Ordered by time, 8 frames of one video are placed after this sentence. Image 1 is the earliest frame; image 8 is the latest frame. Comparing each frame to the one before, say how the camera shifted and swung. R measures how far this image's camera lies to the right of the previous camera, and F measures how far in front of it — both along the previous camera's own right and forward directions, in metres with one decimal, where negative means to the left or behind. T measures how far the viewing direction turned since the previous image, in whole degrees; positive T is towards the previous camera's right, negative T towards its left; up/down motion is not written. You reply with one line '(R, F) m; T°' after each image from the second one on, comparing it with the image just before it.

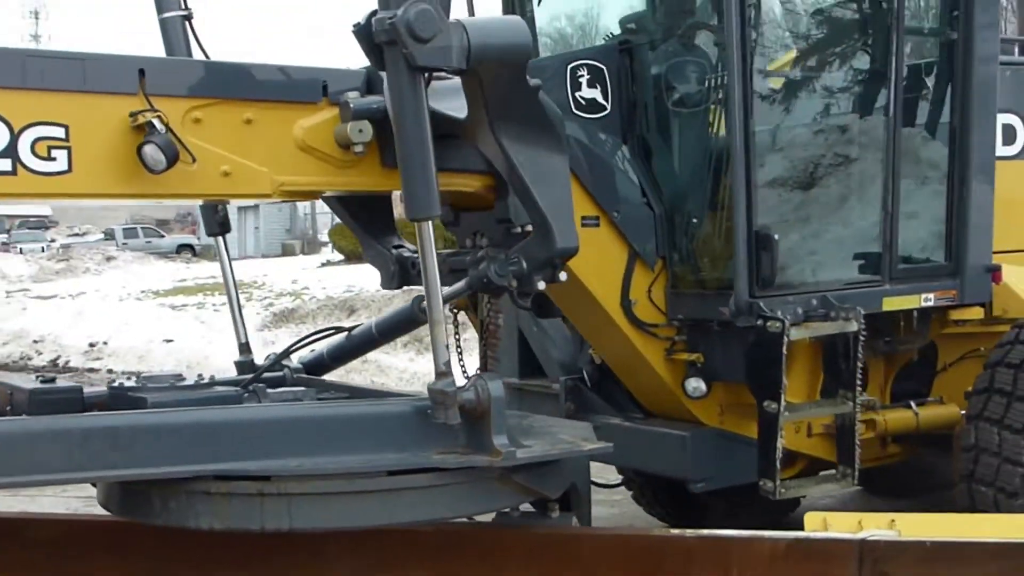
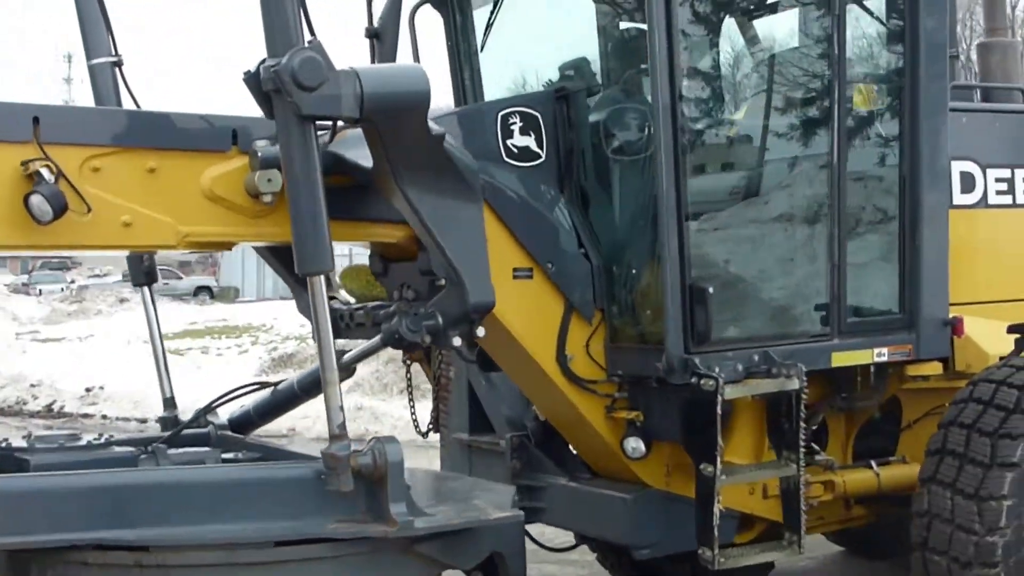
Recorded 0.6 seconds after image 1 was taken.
(+0.4, +0.1) m; -1°
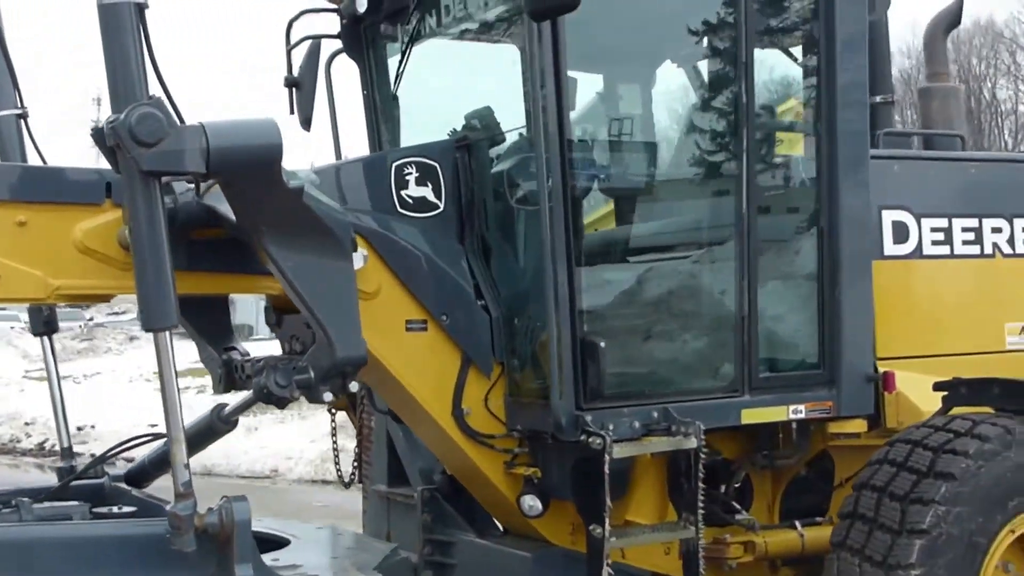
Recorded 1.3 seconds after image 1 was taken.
(+0.5, +0.1) m; -1°
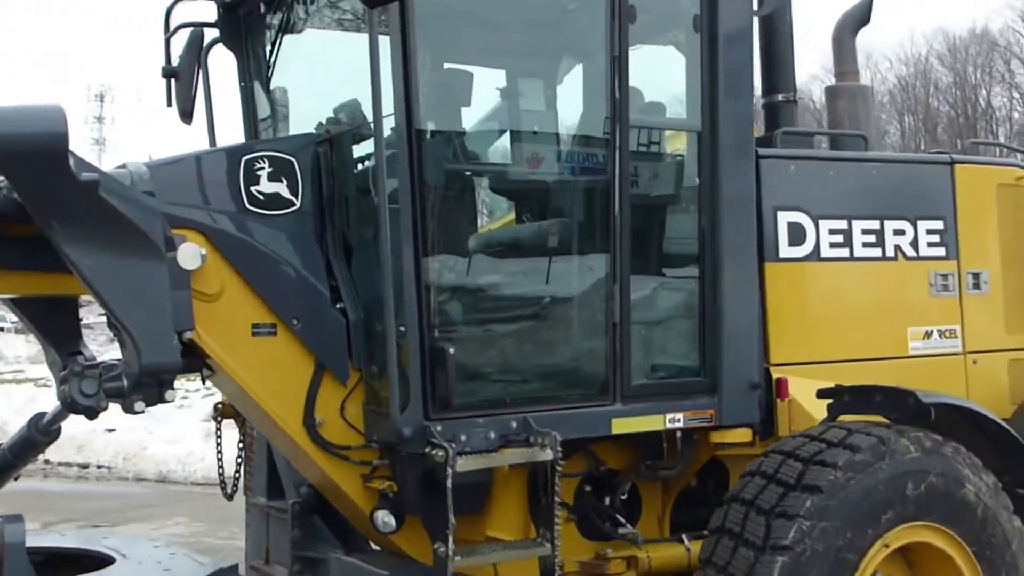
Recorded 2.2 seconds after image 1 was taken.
(+0.6, +0.2) m; +1°
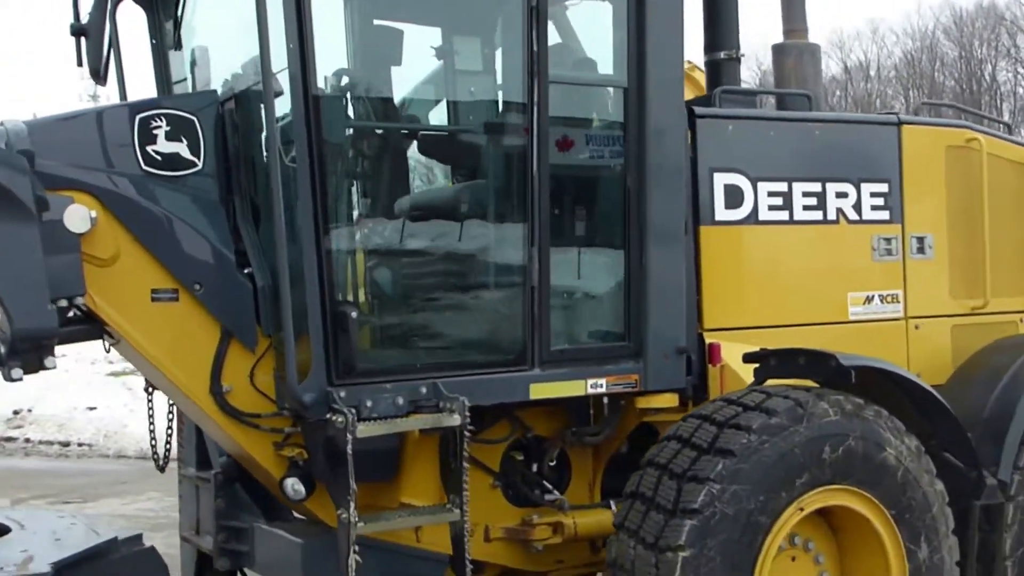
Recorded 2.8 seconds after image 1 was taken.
(+0.3, +0.1) m; 0°
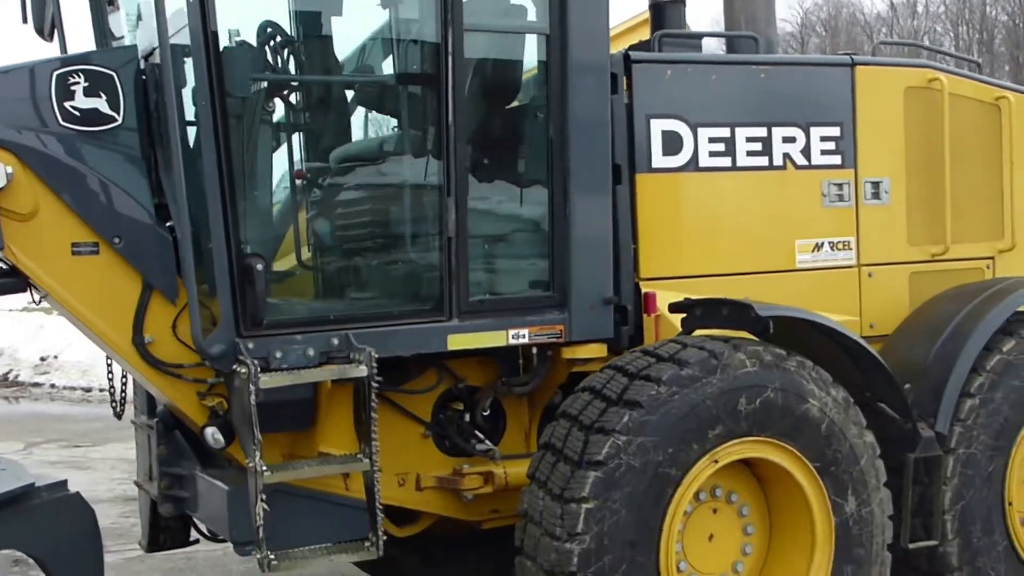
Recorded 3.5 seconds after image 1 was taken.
(+0.5, 0.0) m; -2°
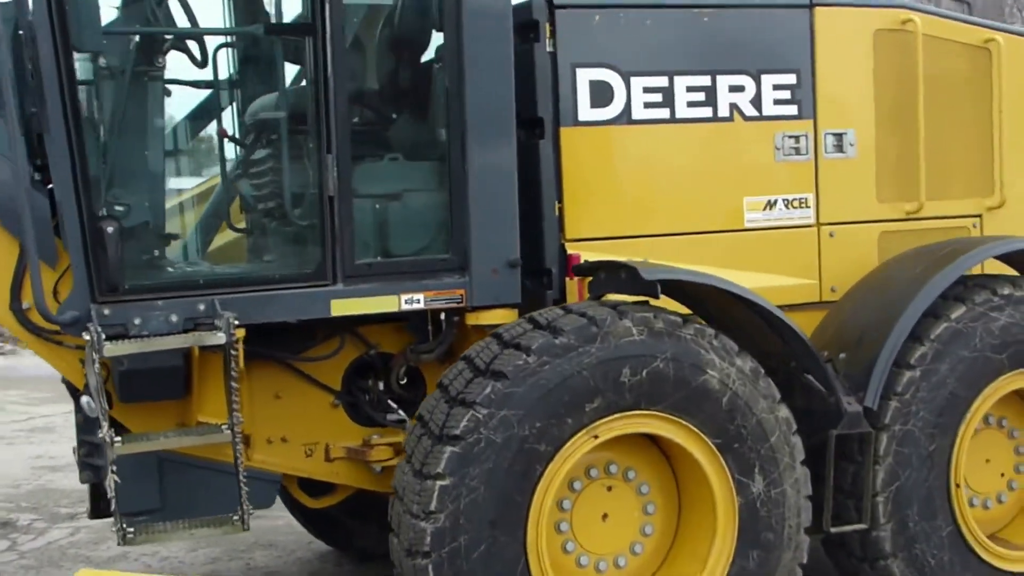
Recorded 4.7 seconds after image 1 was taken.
(+0.7, +0.2) m; -4°
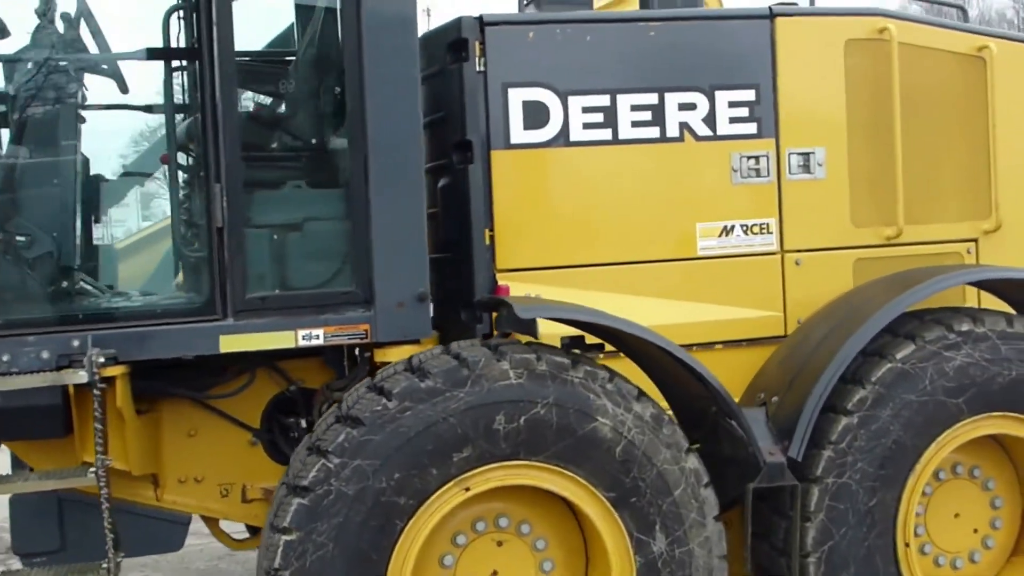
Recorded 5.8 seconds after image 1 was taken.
(+0.7, +0.2) m; -5°
